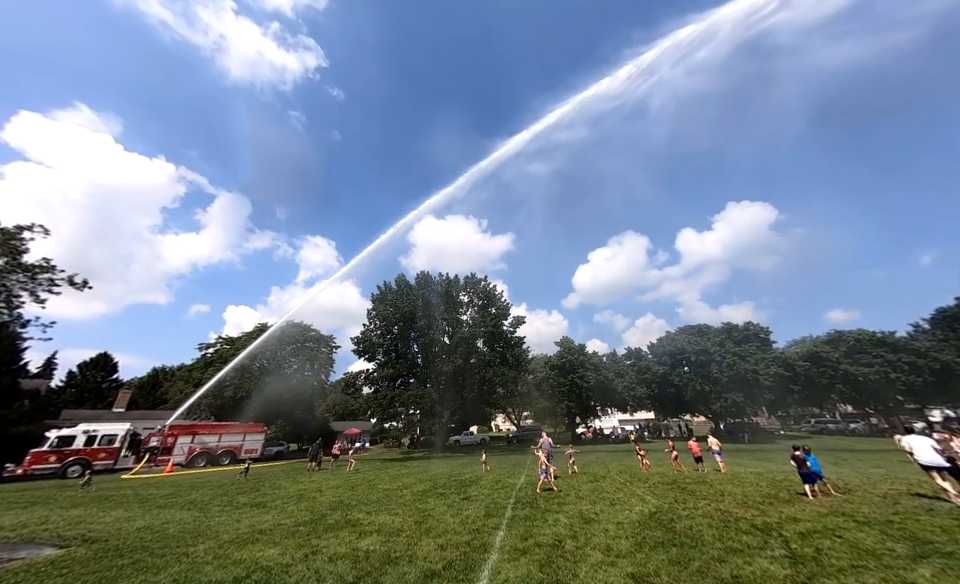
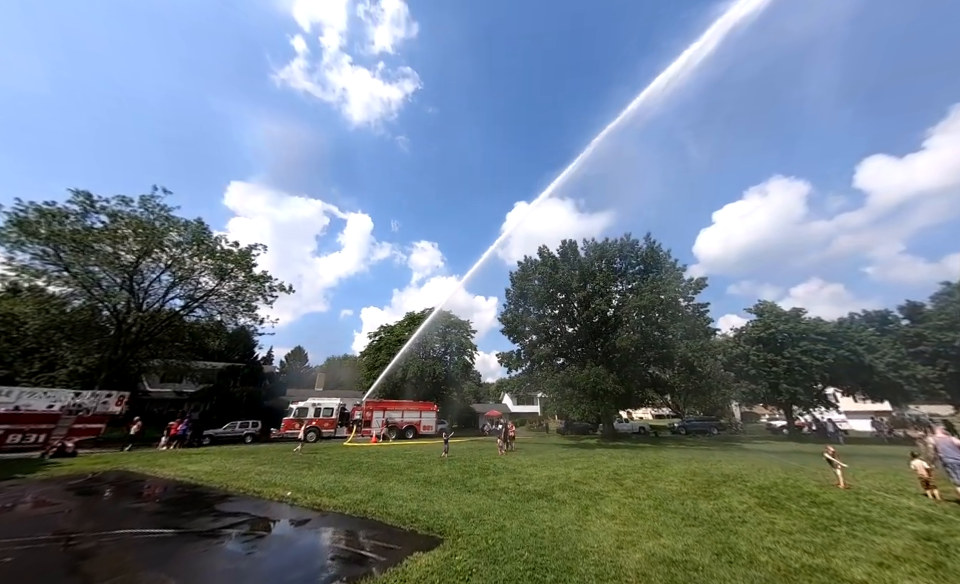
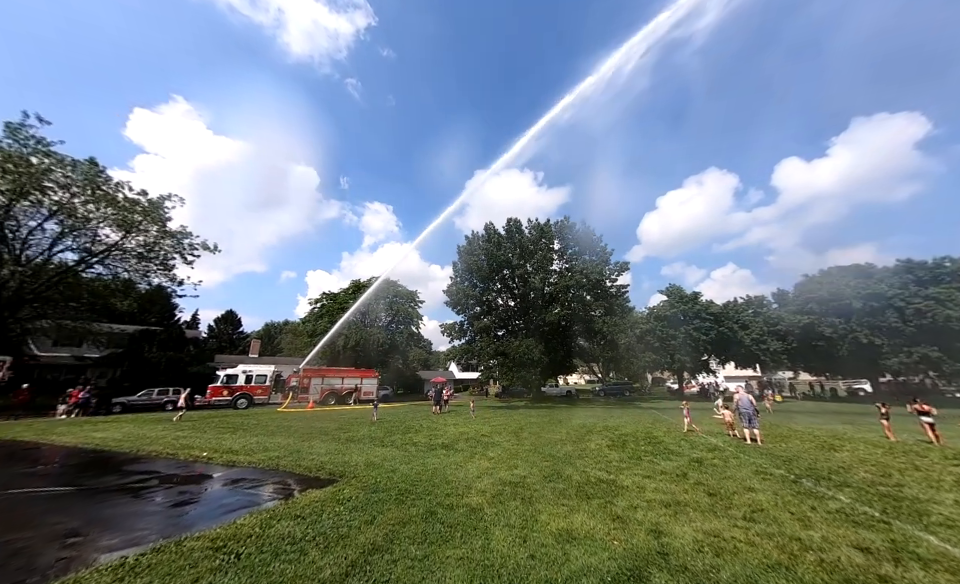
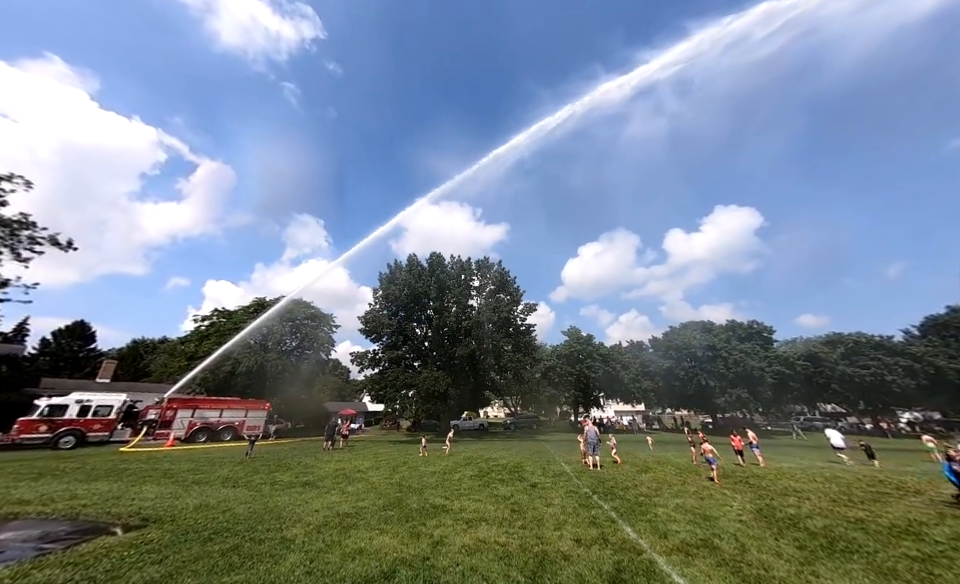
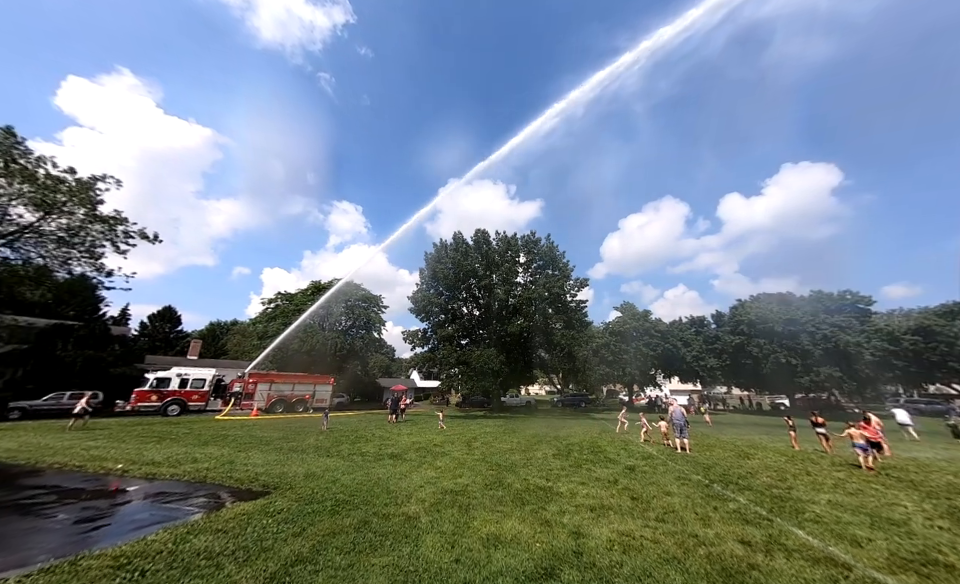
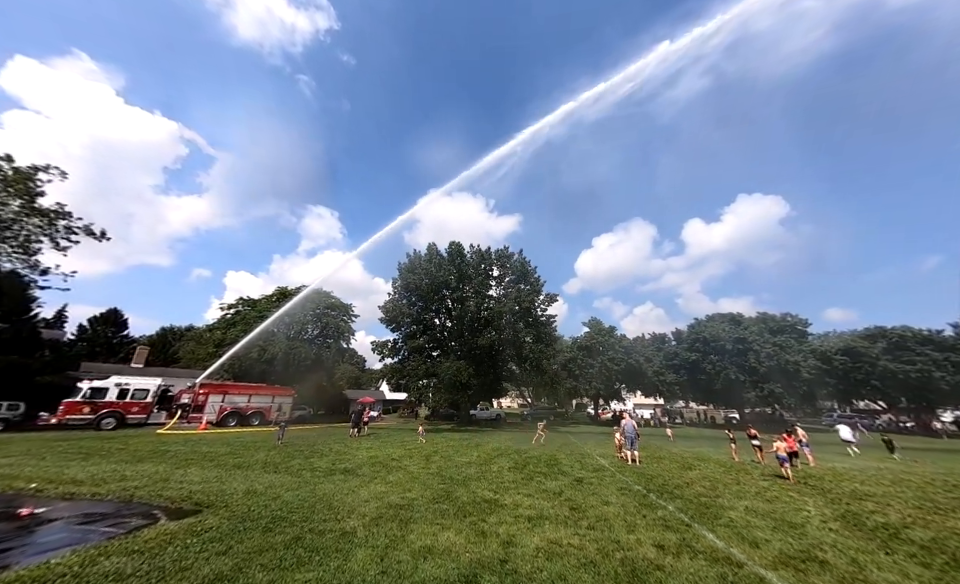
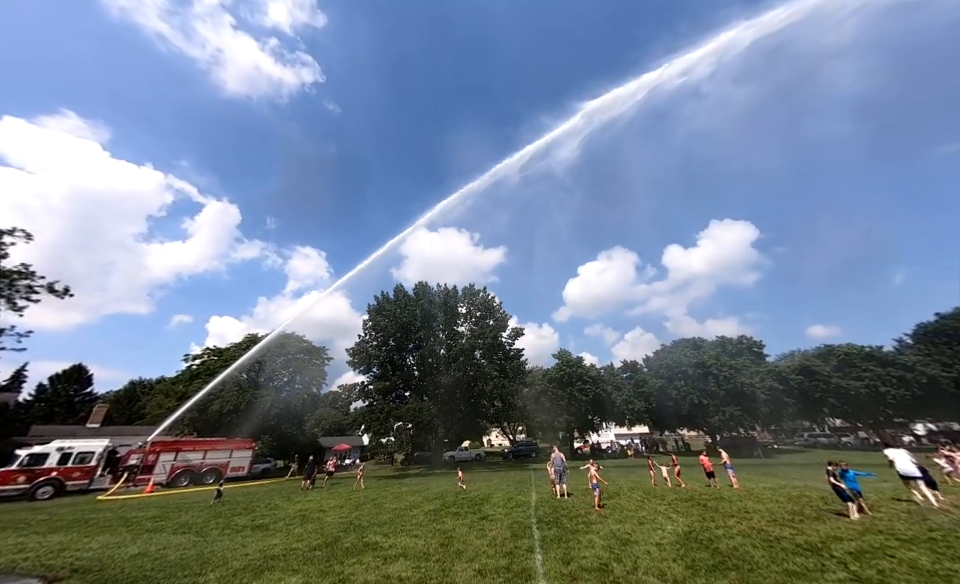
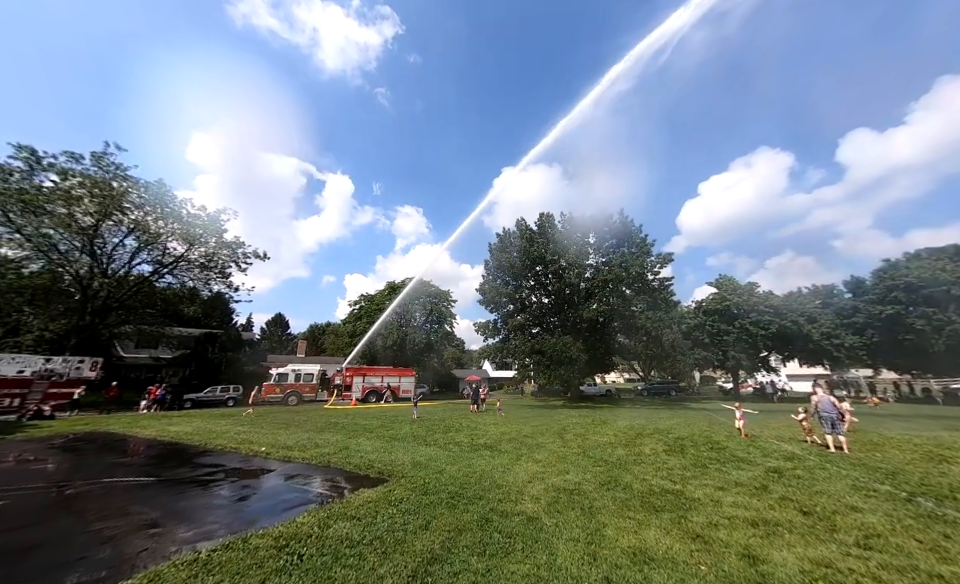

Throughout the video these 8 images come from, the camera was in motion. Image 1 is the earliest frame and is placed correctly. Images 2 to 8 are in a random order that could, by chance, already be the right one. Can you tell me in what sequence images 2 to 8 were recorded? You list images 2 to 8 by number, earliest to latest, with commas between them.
7, 4, 6, 5, 3, 8, 2
